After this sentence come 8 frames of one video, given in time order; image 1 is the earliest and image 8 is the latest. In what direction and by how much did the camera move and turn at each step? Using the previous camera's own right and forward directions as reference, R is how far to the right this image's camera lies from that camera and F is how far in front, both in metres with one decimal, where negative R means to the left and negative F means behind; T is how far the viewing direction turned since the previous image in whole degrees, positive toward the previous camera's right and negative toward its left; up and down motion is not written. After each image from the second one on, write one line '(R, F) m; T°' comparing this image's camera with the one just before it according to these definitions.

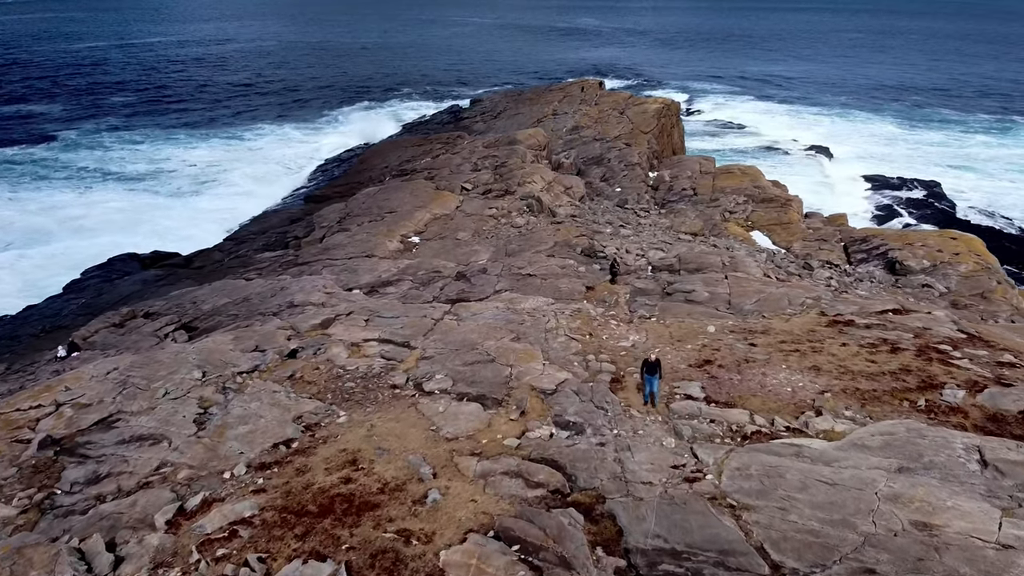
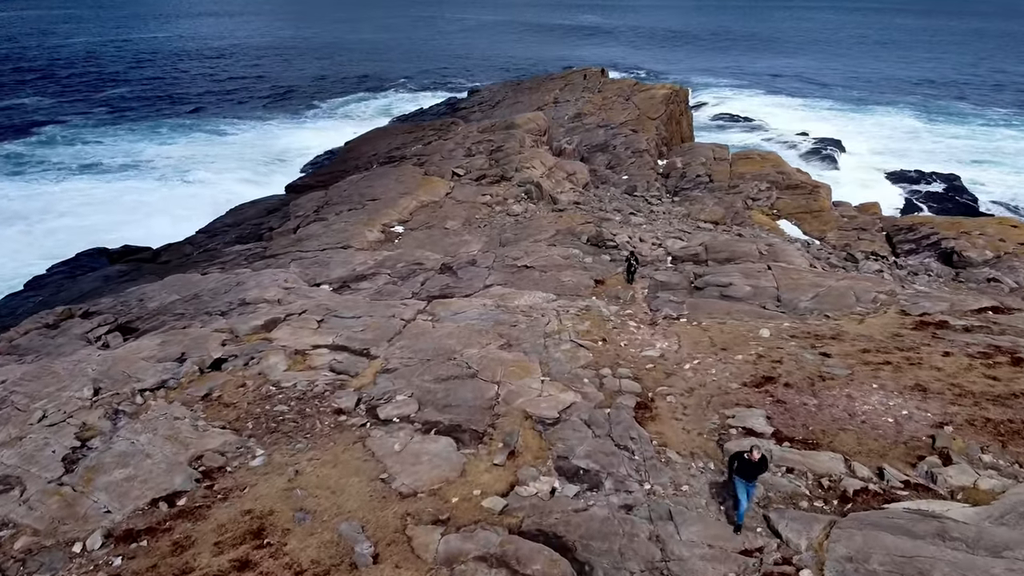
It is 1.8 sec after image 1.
(+0.4, +4.1) m; 0°
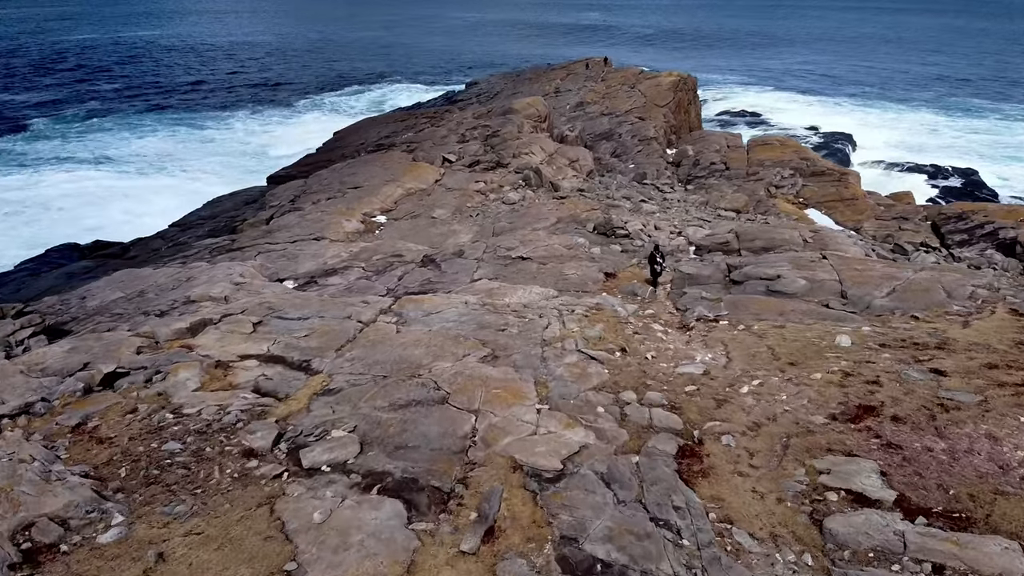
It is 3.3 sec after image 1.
(+0.3, +3.3) m; 0°
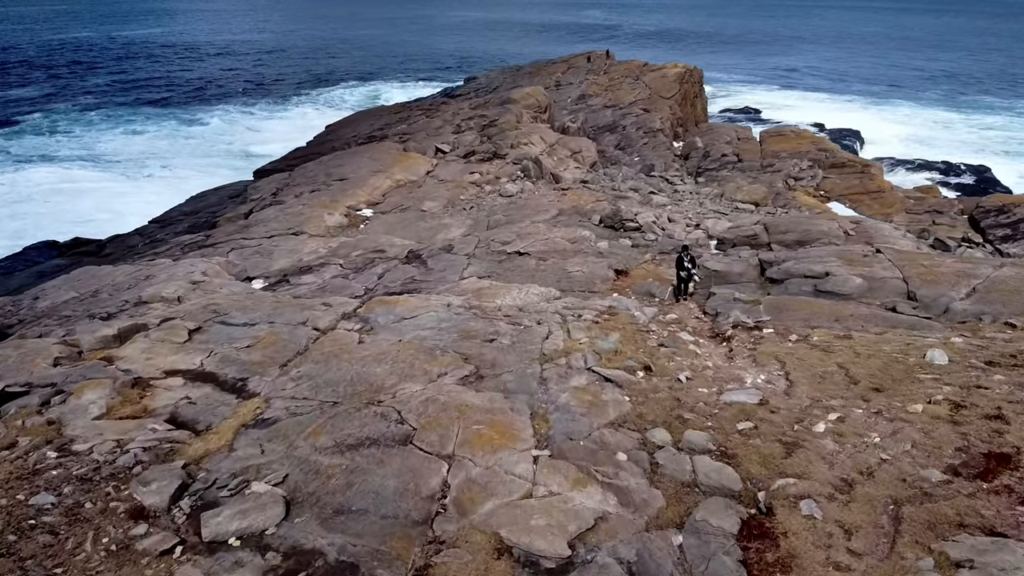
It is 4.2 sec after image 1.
(+0.2, +2.2) m; 0°
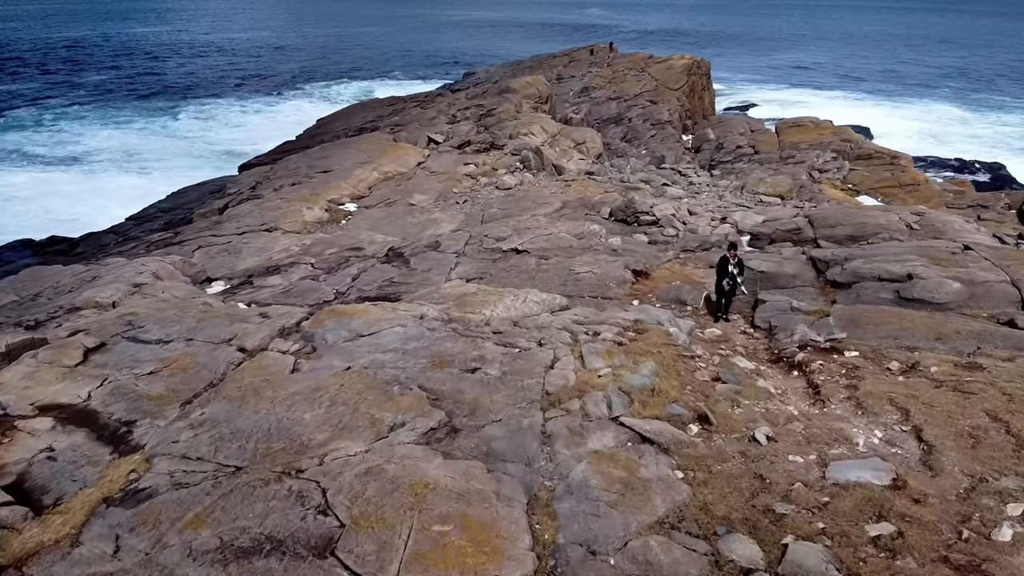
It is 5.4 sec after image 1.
(+0.1, +2.3) m; 0°
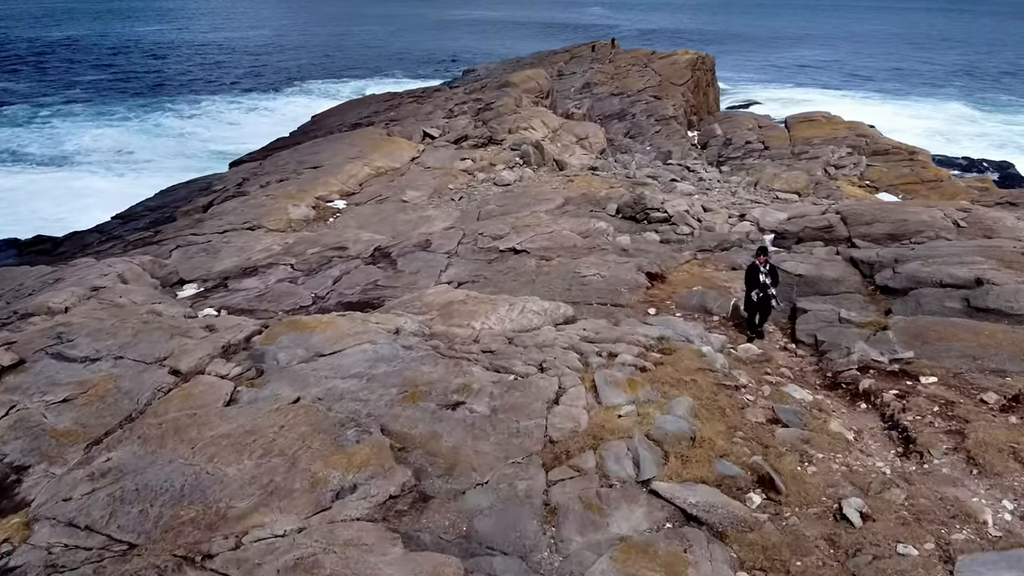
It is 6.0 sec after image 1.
(+0.1, +1.3) m; 0°
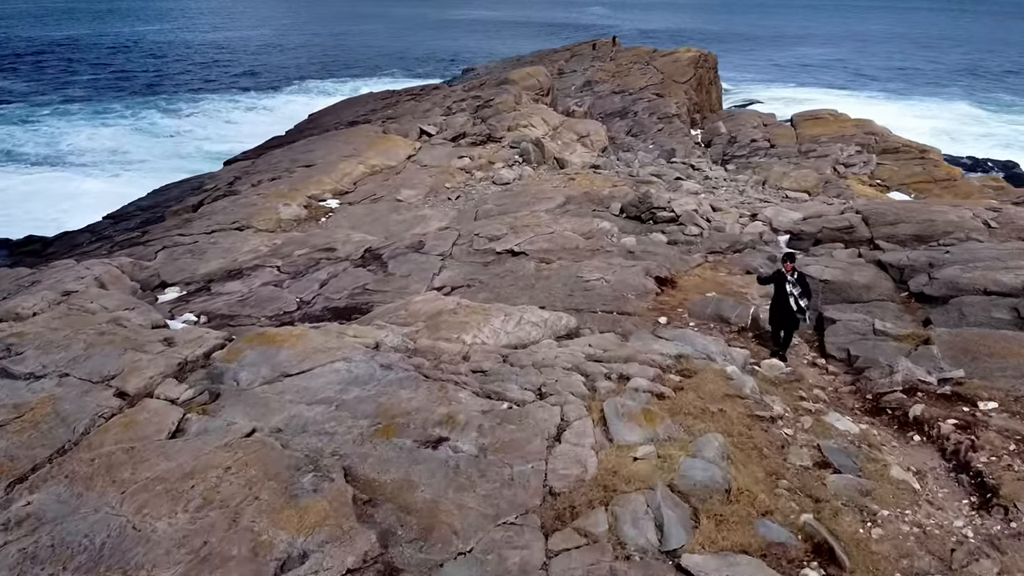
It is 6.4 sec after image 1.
(+0.1, +0.7) m; 0°
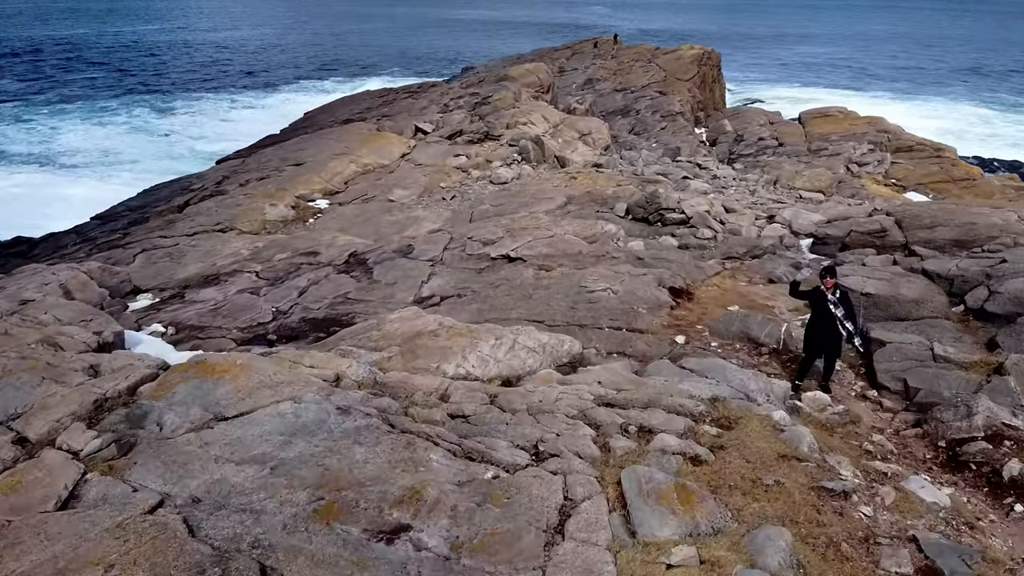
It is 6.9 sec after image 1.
(+0.1, +0.9) m; 0°
